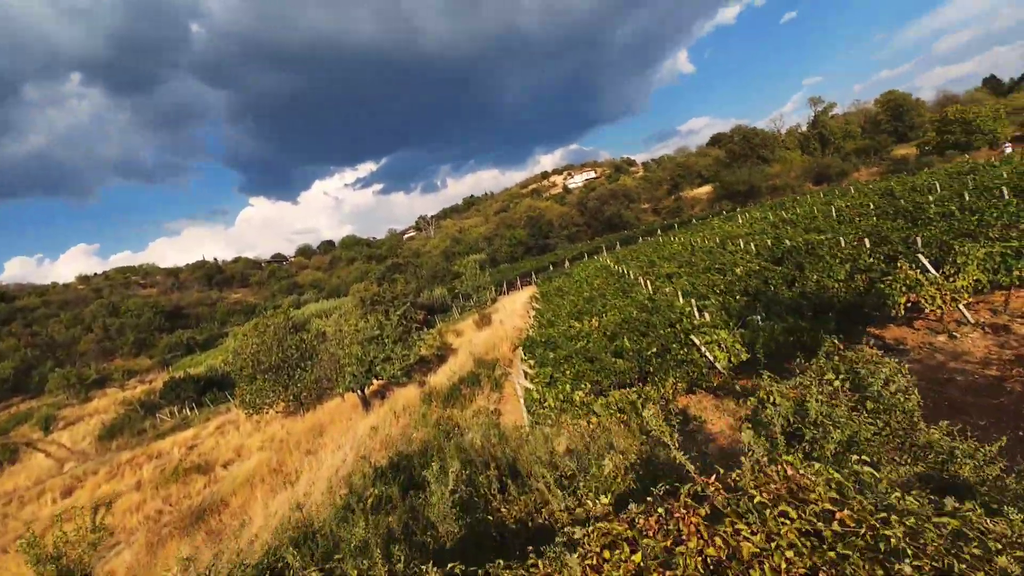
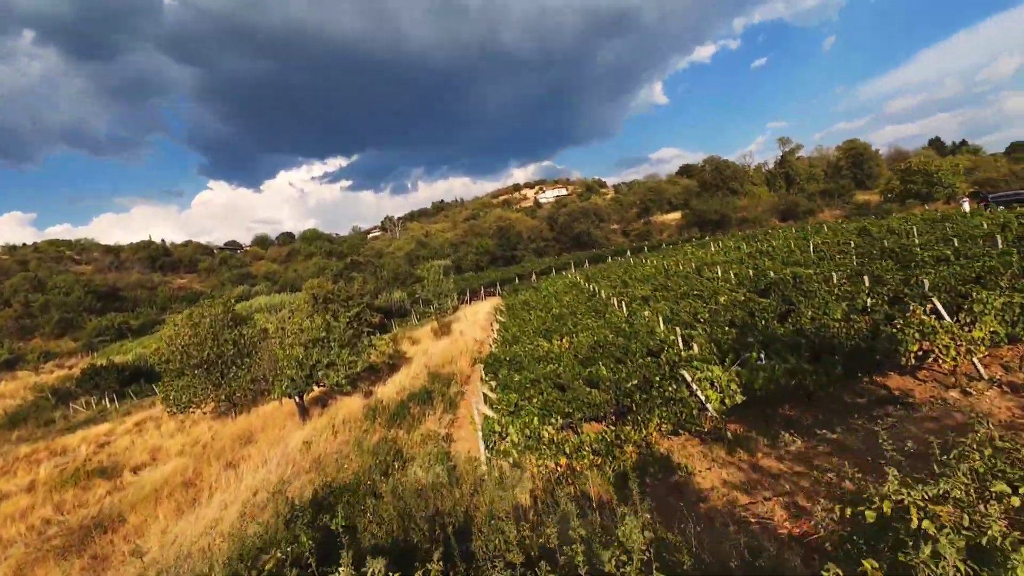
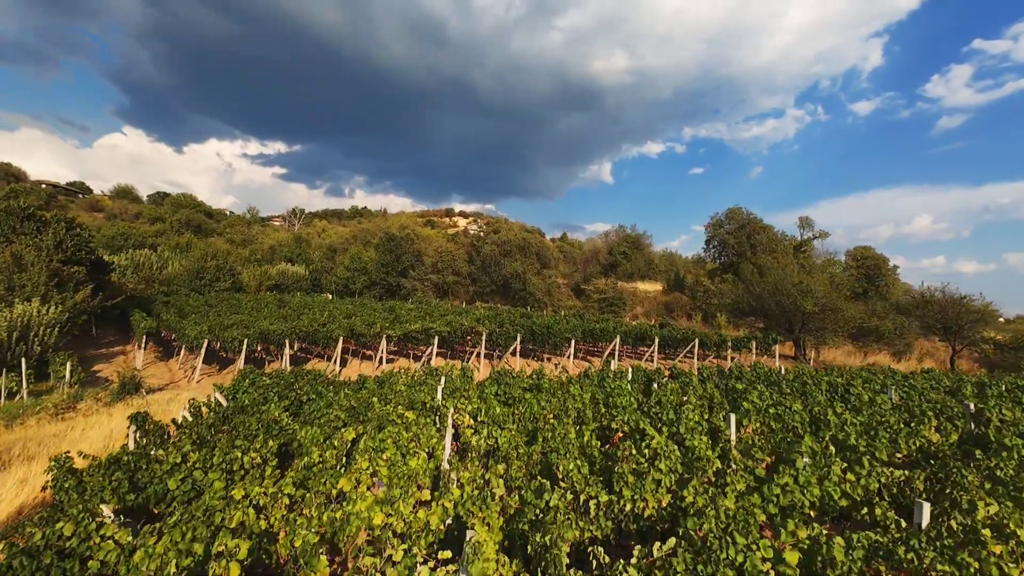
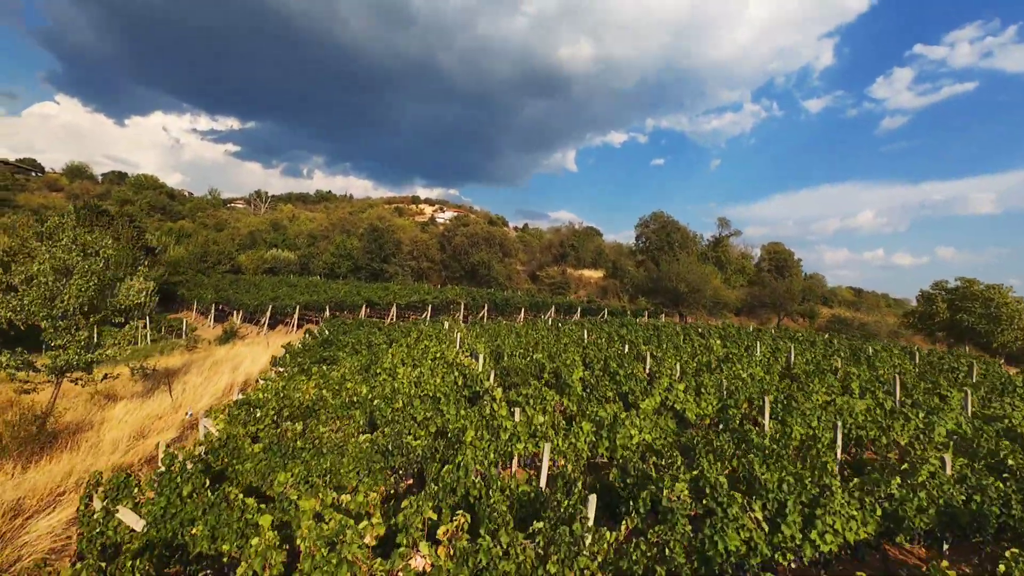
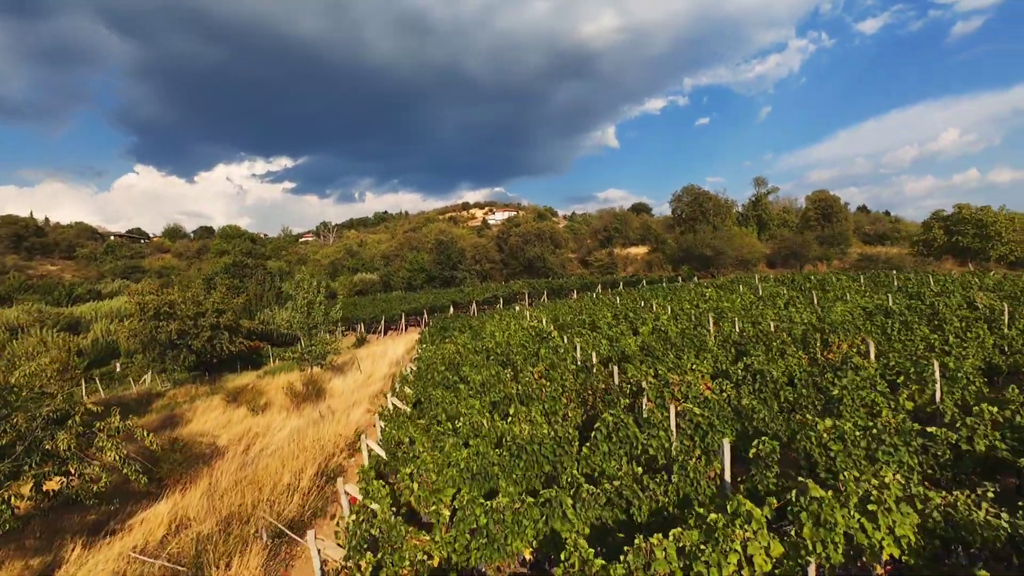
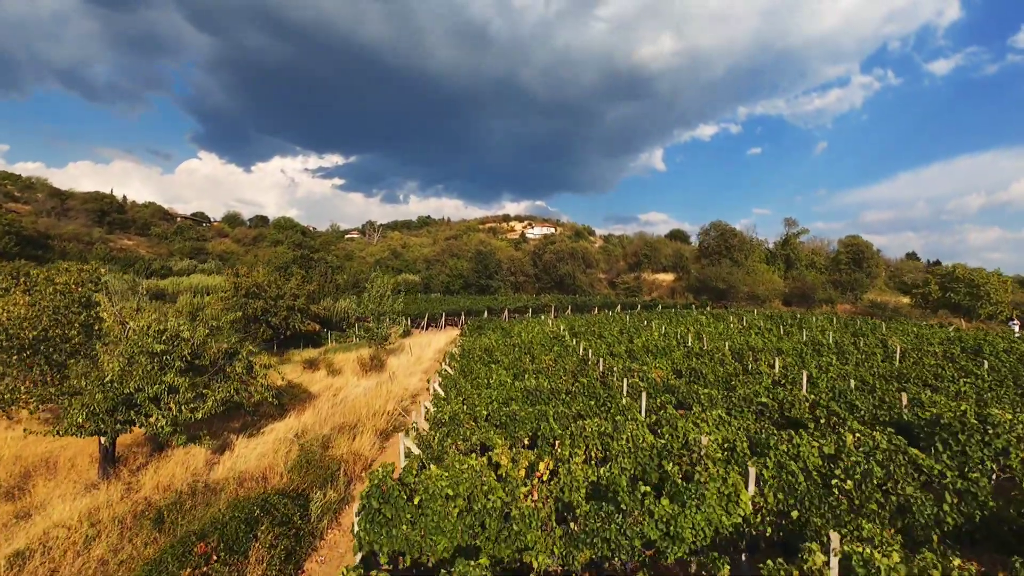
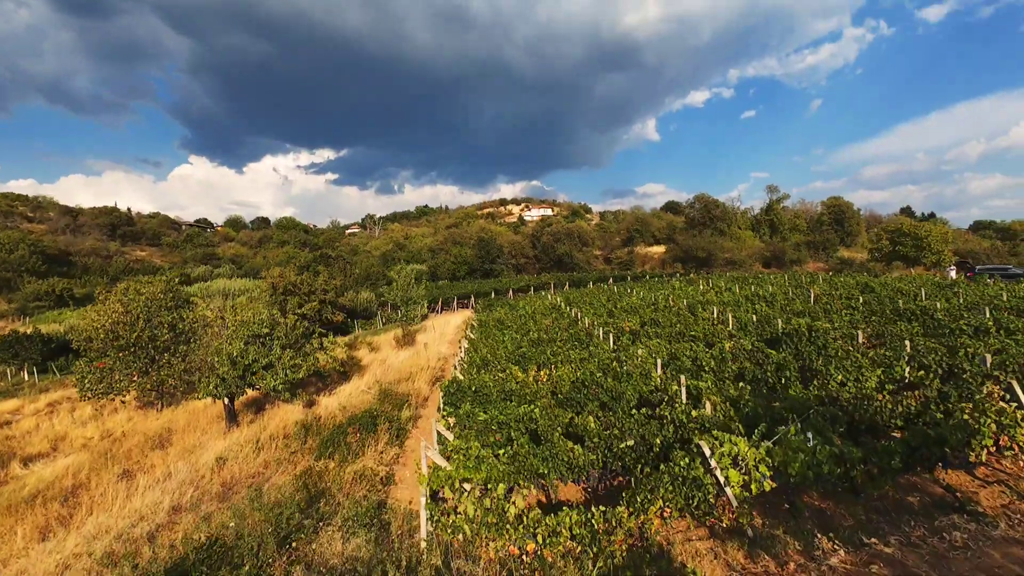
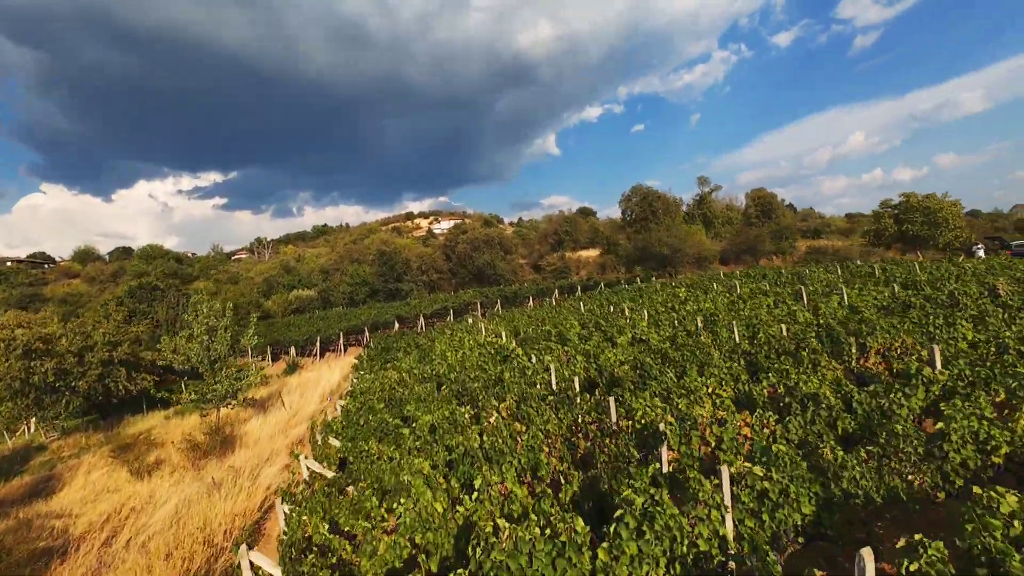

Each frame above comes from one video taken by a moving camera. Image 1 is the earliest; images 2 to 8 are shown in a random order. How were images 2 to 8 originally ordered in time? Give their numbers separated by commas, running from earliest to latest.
2, 7, 6, 5, 8, 4, 3
